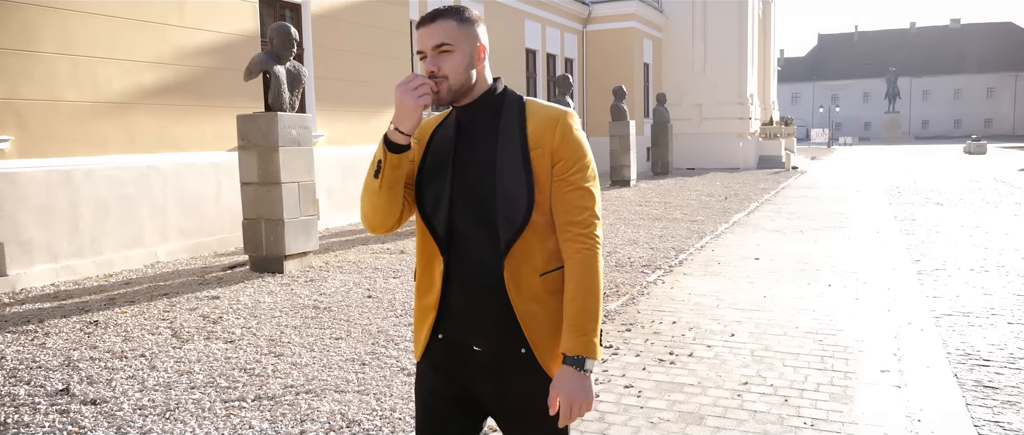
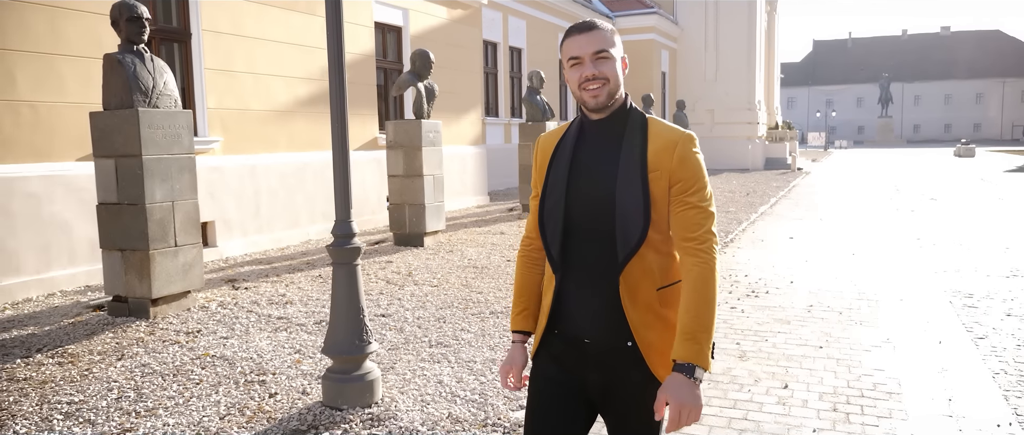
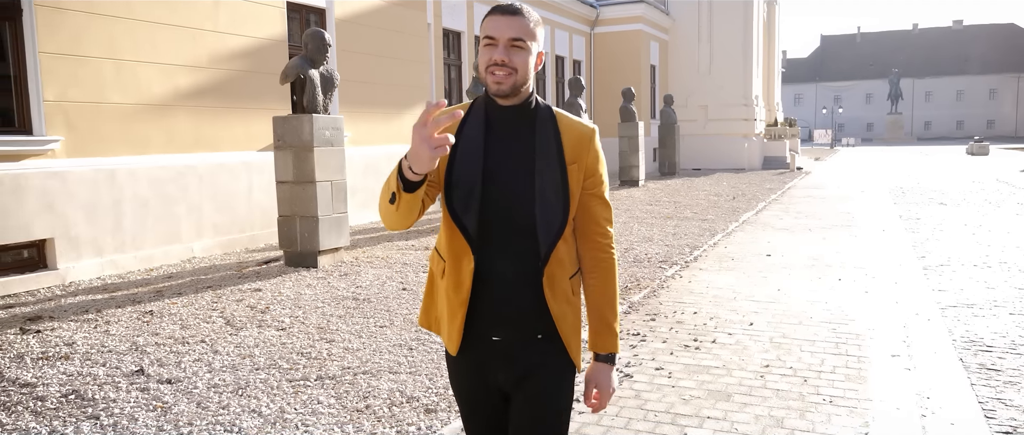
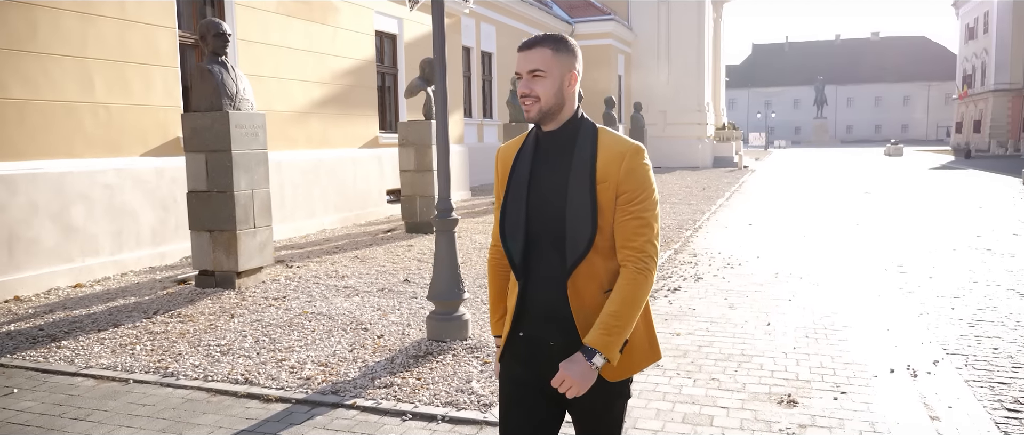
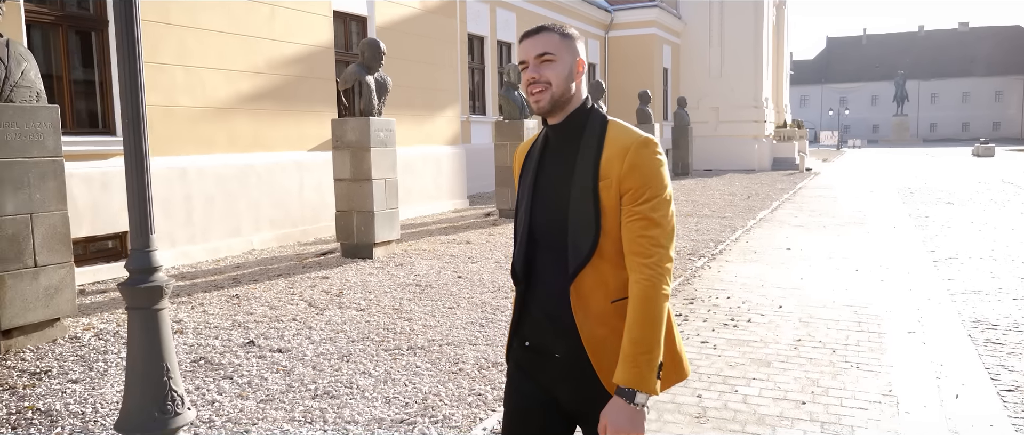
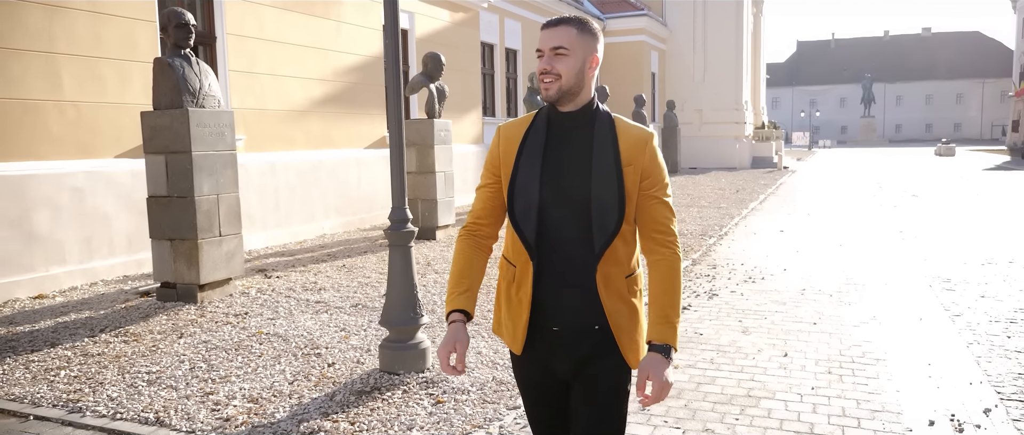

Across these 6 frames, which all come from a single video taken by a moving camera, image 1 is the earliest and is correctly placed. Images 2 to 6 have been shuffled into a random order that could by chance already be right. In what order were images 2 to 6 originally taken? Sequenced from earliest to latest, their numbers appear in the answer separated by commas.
3, 5, 2, 6, 4
